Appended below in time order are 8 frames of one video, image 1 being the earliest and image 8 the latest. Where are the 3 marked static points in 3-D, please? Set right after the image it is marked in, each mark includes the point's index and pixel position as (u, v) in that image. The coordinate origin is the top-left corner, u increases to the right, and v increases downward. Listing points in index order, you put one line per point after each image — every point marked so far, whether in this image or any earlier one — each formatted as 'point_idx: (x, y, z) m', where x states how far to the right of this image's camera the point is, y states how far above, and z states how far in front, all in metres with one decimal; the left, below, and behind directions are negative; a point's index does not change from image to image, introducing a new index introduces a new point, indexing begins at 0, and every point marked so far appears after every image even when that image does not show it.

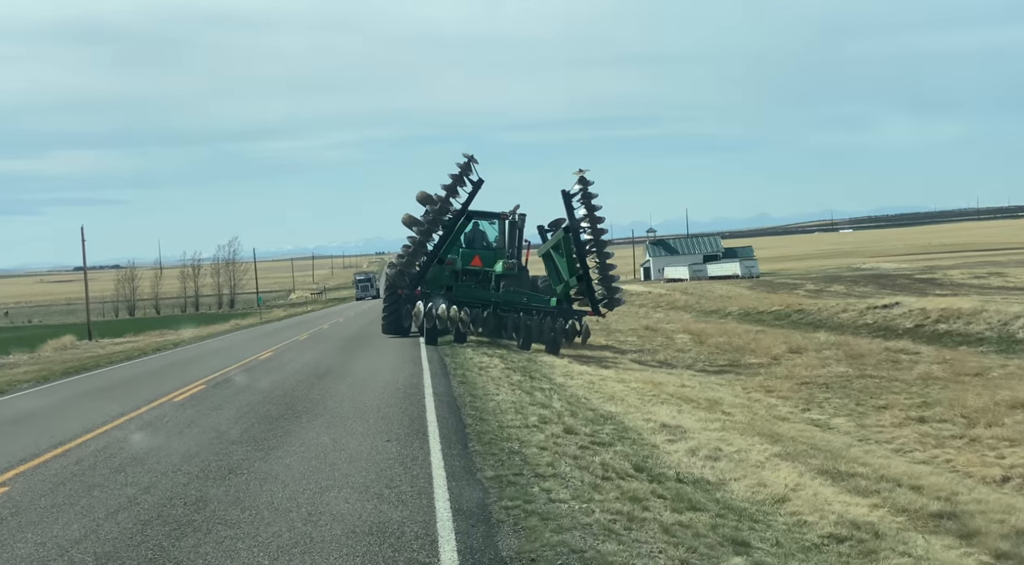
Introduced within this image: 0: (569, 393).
0: (+0.9, -1.7, +13.4) m
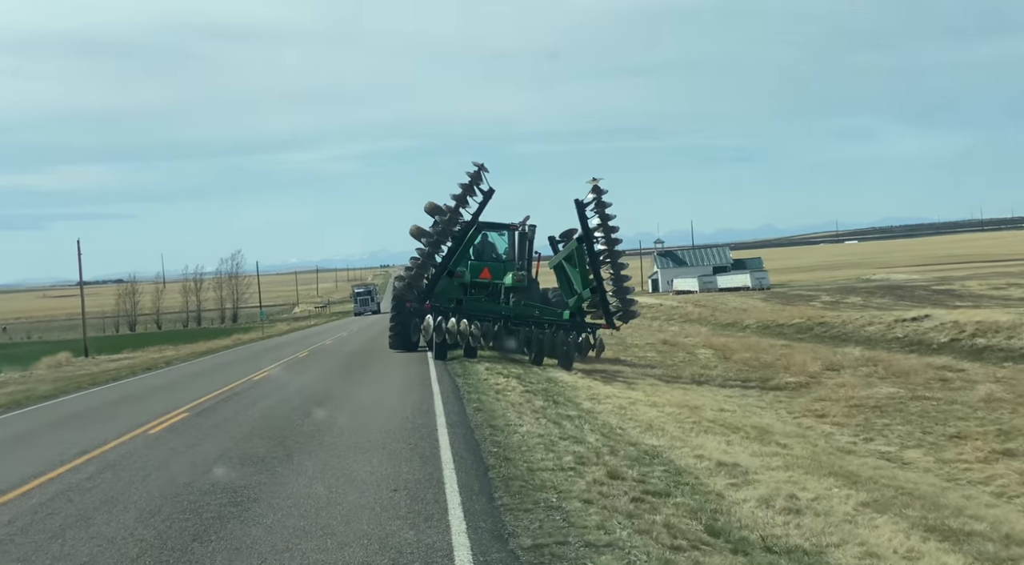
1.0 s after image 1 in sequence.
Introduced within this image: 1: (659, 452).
0: (+1.2, -1.9, +11.7) m
1: (+1.6, -1.9, +9.6) m
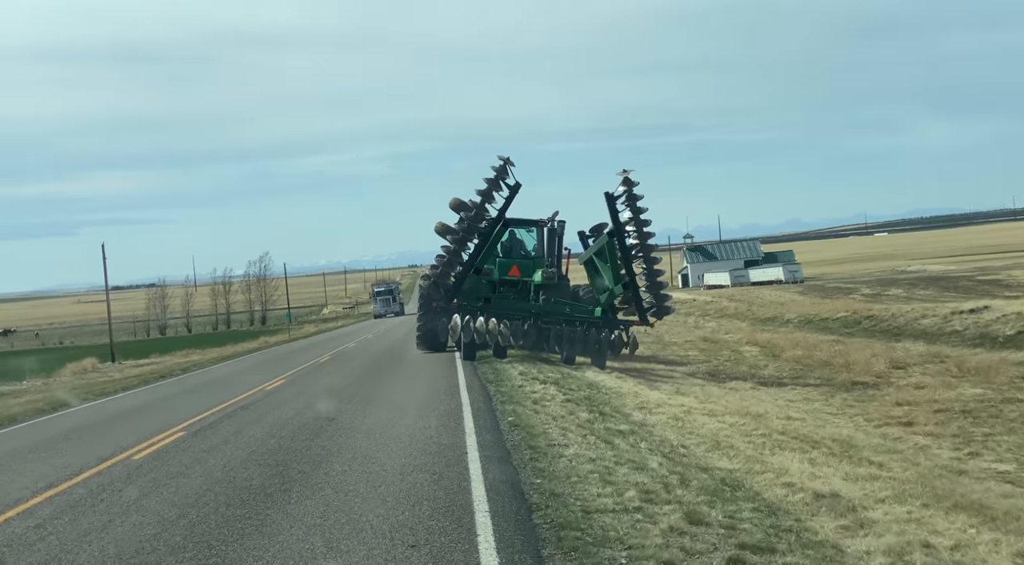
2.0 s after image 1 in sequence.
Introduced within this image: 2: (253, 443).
0: (+1.7, -1.8, +10.0) m
1: (+2.0, -1.8, +7.8) m
2: (-3.0, -1.9, +10.2) m
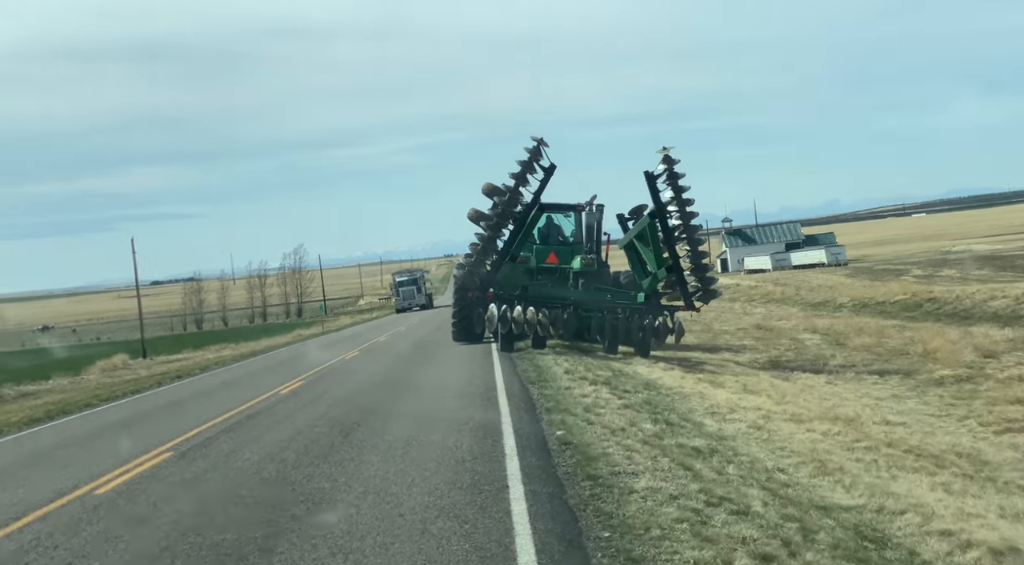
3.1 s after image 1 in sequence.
0: (+2.1, -1.6, +8.0) m
1: (+2.4, -1.6, +5.8) m
2: (-2.5, -1.8, +8.4) m
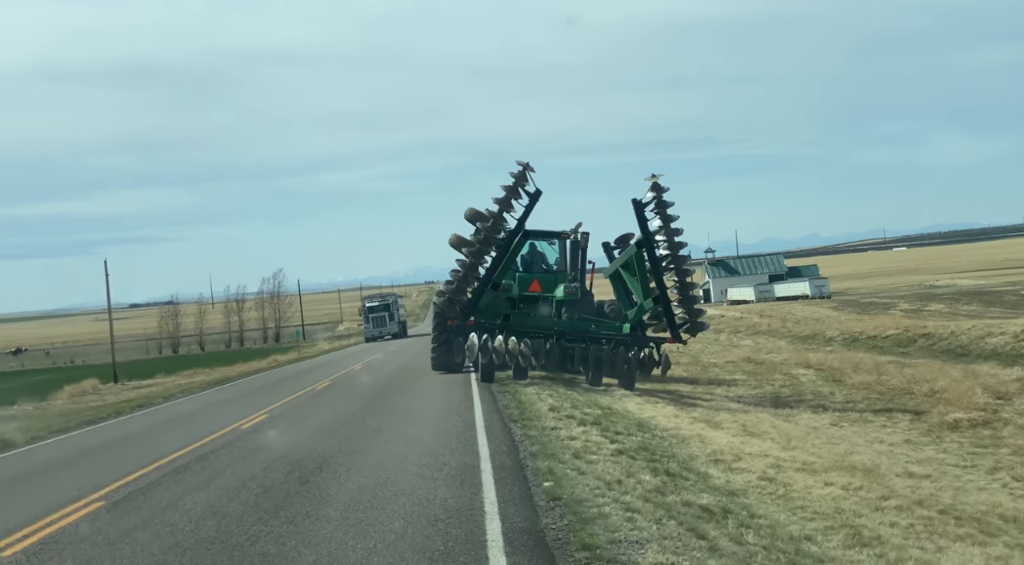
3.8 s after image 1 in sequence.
0: (+2.0, -1.9, +6.8) m
1: (+2.3, -1.8, +4.7) m
2: (-2.7, -2.0, +7.1) m
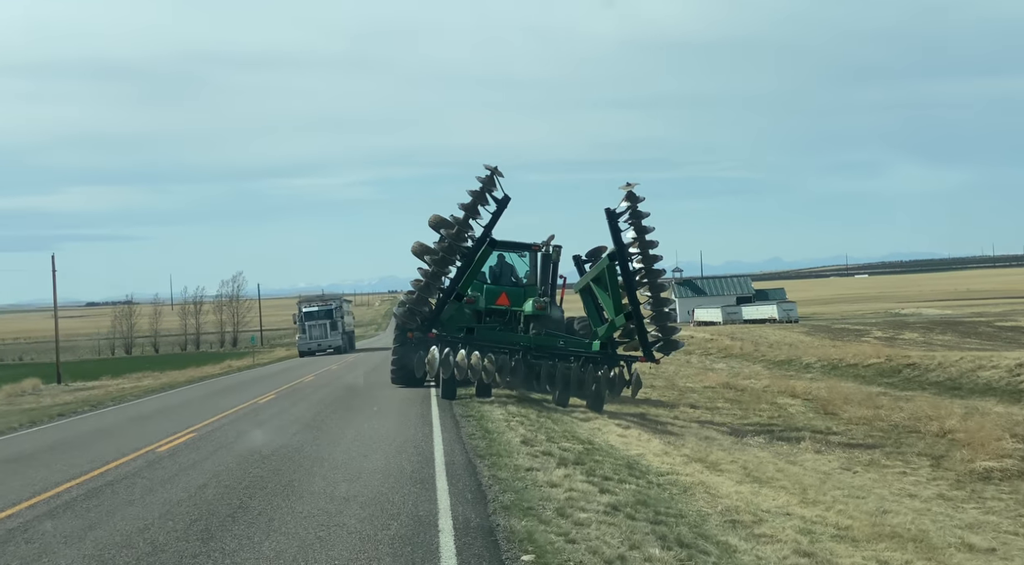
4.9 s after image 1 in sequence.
0: (+1.8, -2.0, +4.8) m
1: (+2.2, -1.9, +2.7) m
2: (-2.9, -1.9, +5.0) m
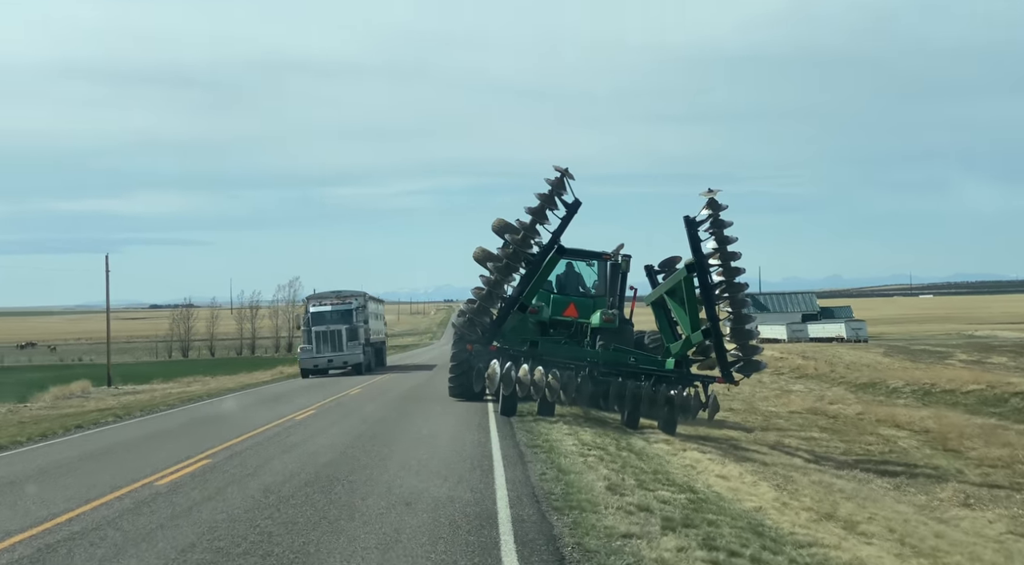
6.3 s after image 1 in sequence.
0: (+2.3, -2.0, +2.2) m
1: (+2.5, -1.9, +0.1) m
2: (-2.4, -1.8, +2.7) m
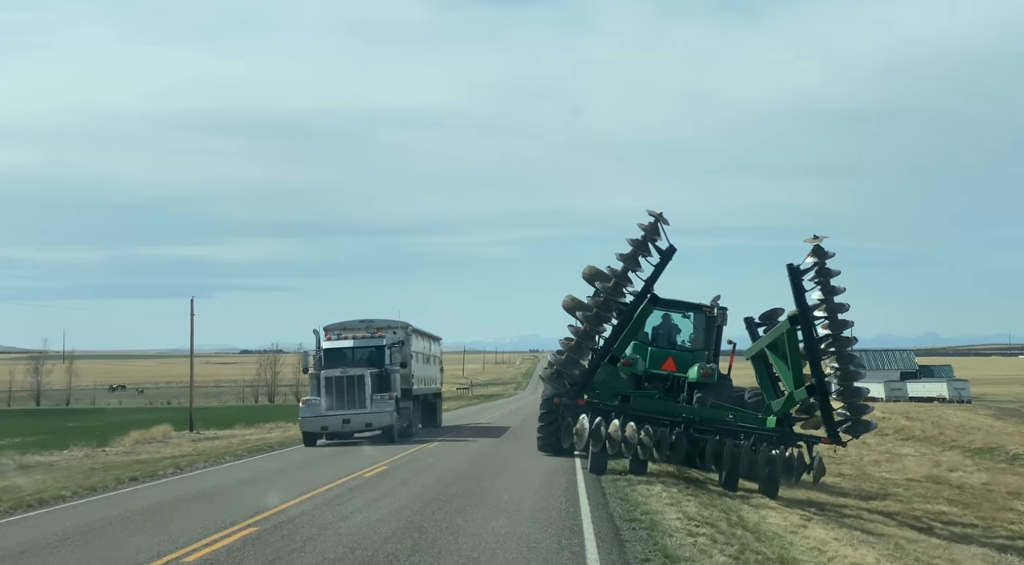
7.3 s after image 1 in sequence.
0: (+2.5, -2.0, +0.4) m
1: (+2.6, -1.7, -1.8) m
2: (-2.1, -1.8, +1.3) m
